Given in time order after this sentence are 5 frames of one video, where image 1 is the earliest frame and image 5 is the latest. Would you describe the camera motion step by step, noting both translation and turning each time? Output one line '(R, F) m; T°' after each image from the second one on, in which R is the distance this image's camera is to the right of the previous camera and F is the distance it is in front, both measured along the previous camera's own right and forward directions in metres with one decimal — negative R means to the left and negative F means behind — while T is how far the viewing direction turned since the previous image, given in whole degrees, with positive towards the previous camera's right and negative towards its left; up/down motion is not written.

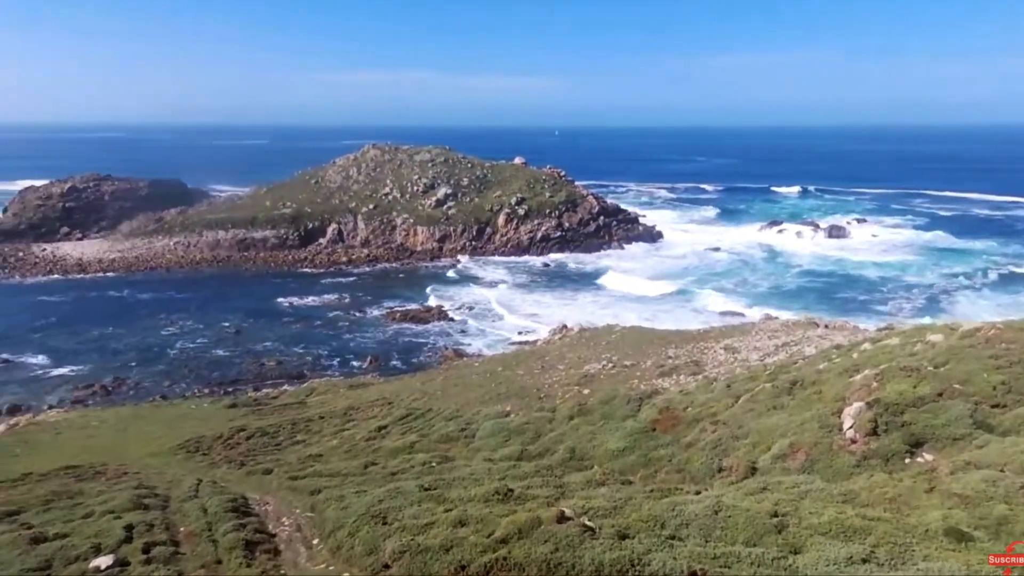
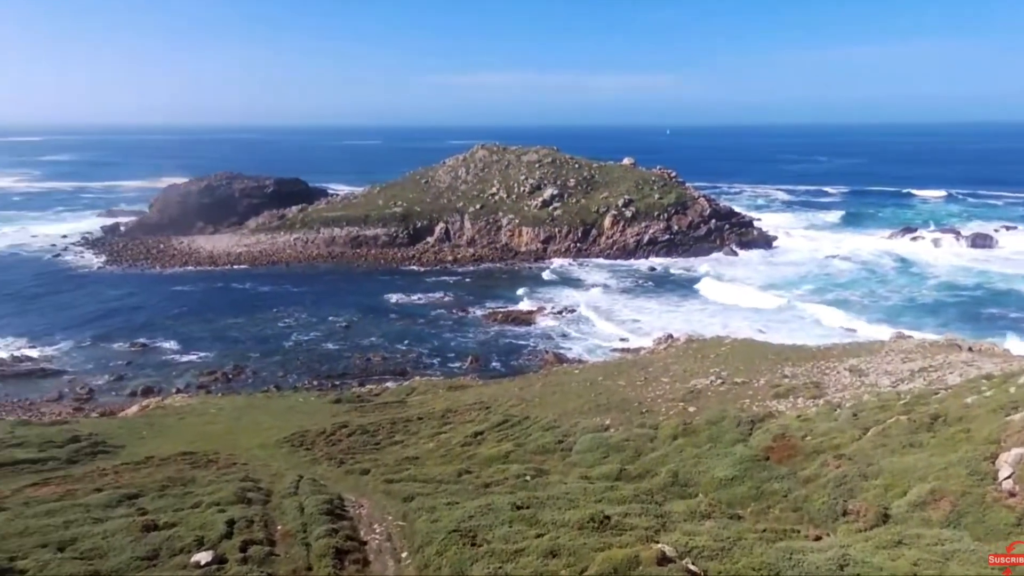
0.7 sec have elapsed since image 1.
(0.0, +0.7) m; -9°
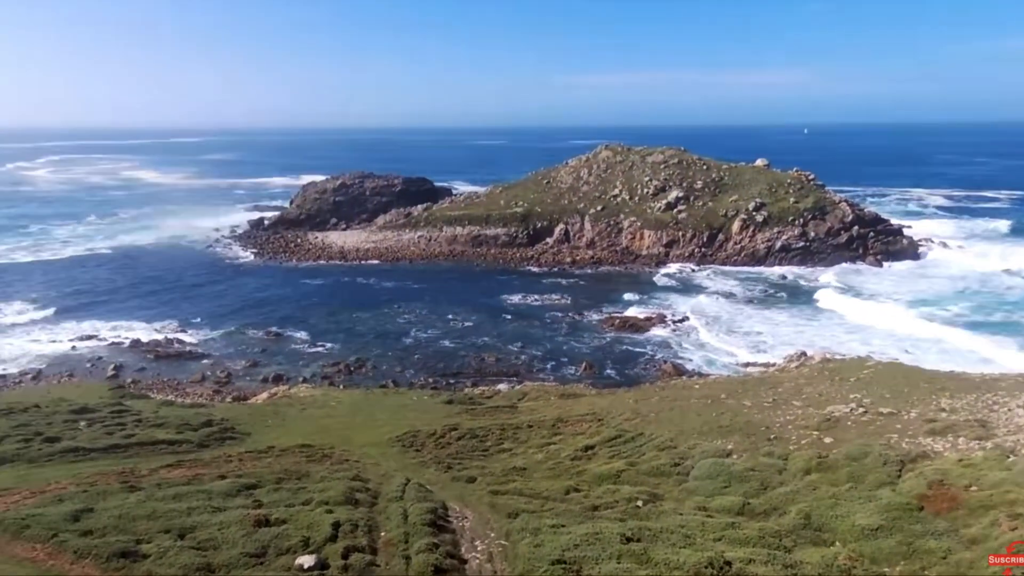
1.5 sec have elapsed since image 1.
(0.0, +0.8) m; -10°
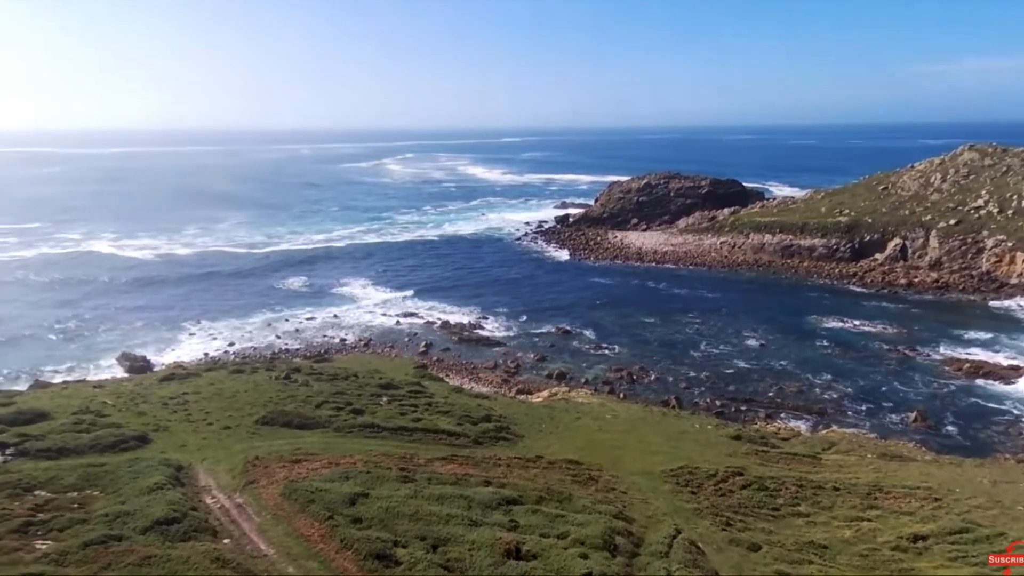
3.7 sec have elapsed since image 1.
(-0.2, +2.0) m; -25°
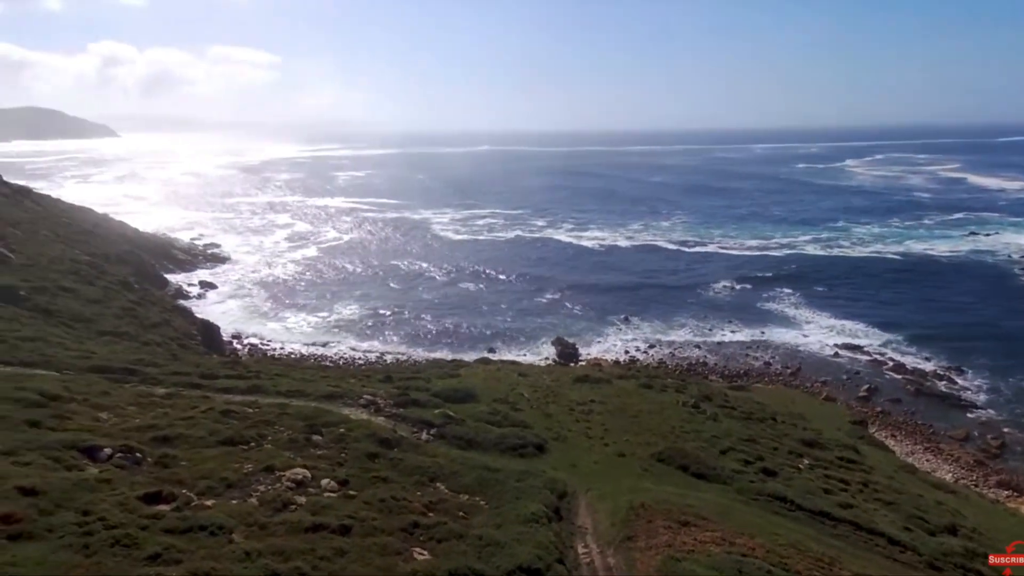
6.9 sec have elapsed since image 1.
(-0.7, +2.9) m; -36°
